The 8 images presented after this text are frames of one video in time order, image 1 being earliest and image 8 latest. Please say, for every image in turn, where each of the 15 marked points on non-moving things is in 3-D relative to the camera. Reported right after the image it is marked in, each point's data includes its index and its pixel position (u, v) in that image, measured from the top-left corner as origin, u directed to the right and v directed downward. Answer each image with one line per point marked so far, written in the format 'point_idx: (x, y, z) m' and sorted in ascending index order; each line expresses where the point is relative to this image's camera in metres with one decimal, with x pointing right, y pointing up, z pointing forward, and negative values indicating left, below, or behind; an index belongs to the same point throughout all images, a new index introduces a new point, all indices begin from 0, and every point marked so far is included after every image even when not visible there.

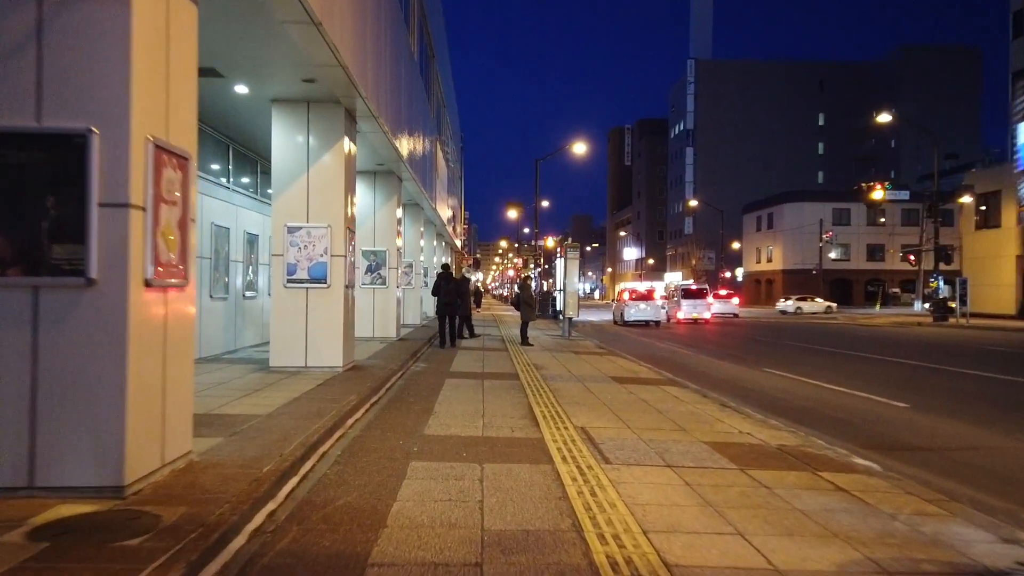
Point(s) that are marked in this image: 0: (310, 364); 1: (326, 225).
0: (-3.8, -1.5, +13.1) m
1: (-3.5, +1.2, +13.1) m
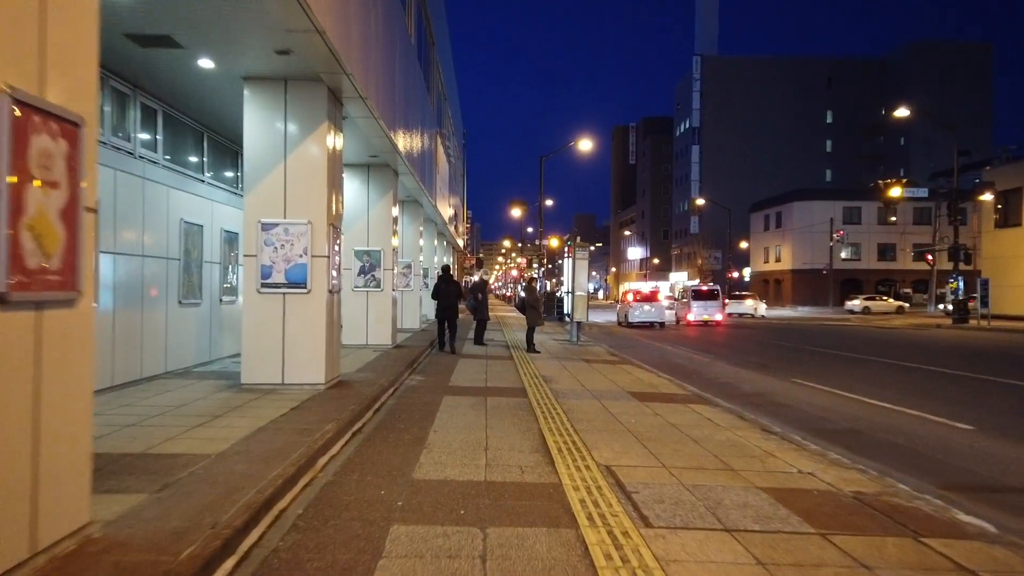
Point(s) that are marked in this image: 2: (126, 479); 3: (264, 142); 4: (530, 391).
0: (-3.7, -1.6, +11.4) m
1: (-3.4, +1.1, +11.4) m
2: (-3.4, -1.7, +6.1) m
3: (-4.1, +2.4, +11.5) m
4: (+0.3, -2.0, +13.2) m
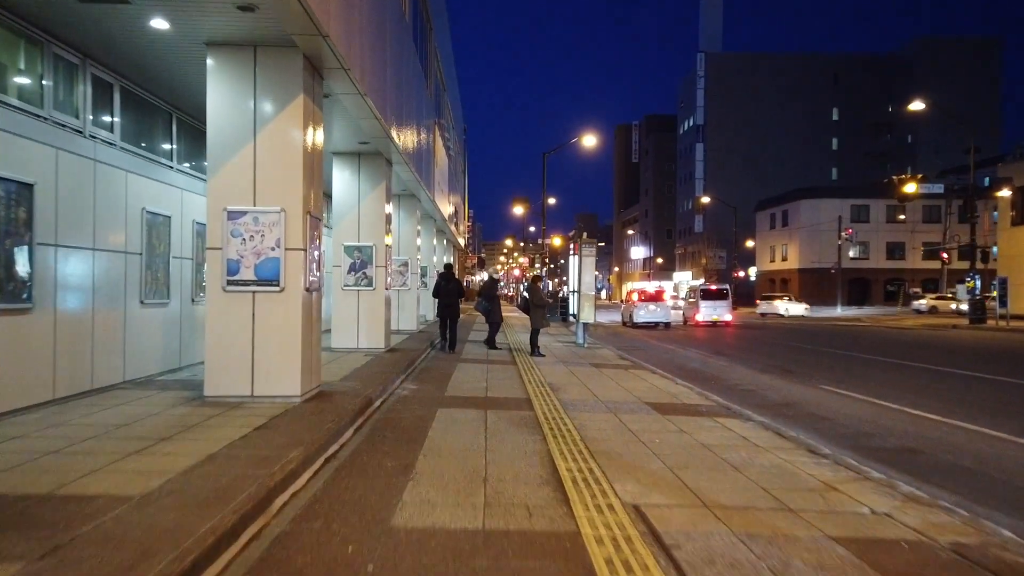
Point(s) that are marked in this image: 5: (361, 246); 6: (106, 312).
0: (-3.7, -1.5, +10.0) m
1: (-3.4, +1.1, +10.0) m
2: (-3.4, -1.7, +4.6) m
3: (-4.1, +2.5, +10.0) m
4: (+0.4, -1.9, +11.7) m
5: (-3.9, +1.1, +17.9) m
6: (-6.4, -0.4, +10.9) m
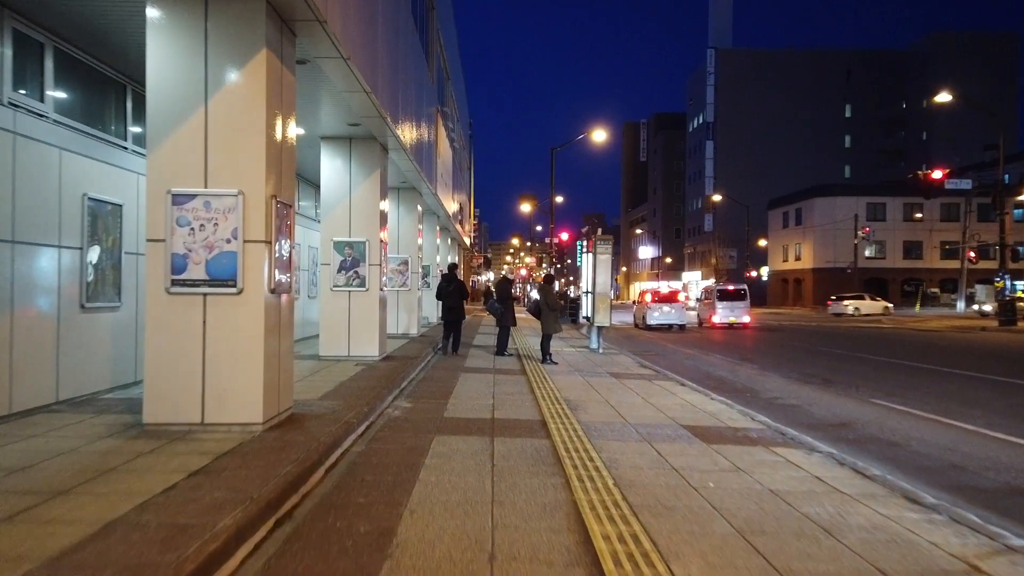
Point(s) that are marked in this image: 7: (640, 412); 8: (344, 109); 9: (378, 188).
0: (-3.5, -1.5, +8.0) m
1: (-3.2, +1.1, +8.0) m
2: (-3.3, -1.7, +2.7) m
3: (-3.9, +2.4, +8.1) m
4: (+0.6, -2.0, +9.8) m
5: (-3.7, +1.1, +16.0) m
6: (-6.2, -0.4, +9.0) m
7: (+2.1, -2.0, +11.2) m
8: (-3.4, +3.7, +14.1) m
9: (-3.1, +2.3, +16.1) m
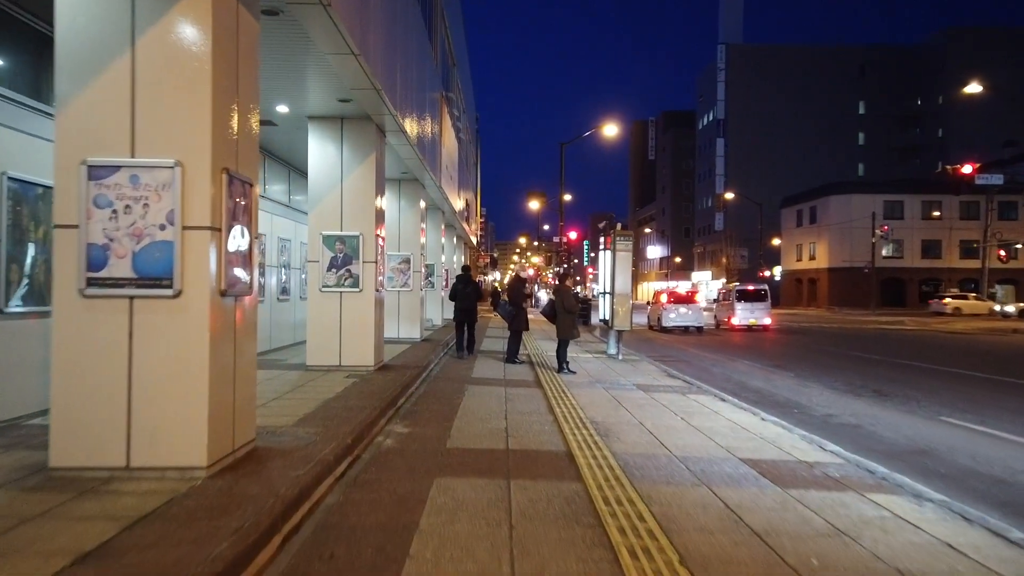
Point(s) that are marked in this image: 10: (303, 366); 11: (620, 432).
0: (-3.3, -1.5, +6.1) m
1: (-3.0, +1.1, +6.1) m
2: (-3.1, -1.7, +0.7) m
3: (-3.7, +2.4, +6.2) m
4: (+0.8, -2.0, +7.8) m
5: (-3.4, +1.1, +14.1) m
6: (-6.0, -0.4, +7.1) m
7: (+2.3, -2.0, +9.2) m
8: (-3.2, +3.6, +12.2) m
9: (-2.9, +2.3, +14.2) m
10: (-4.3, -1.6, +14.2) m
11: (+1.5, -2.0, +9.6) m
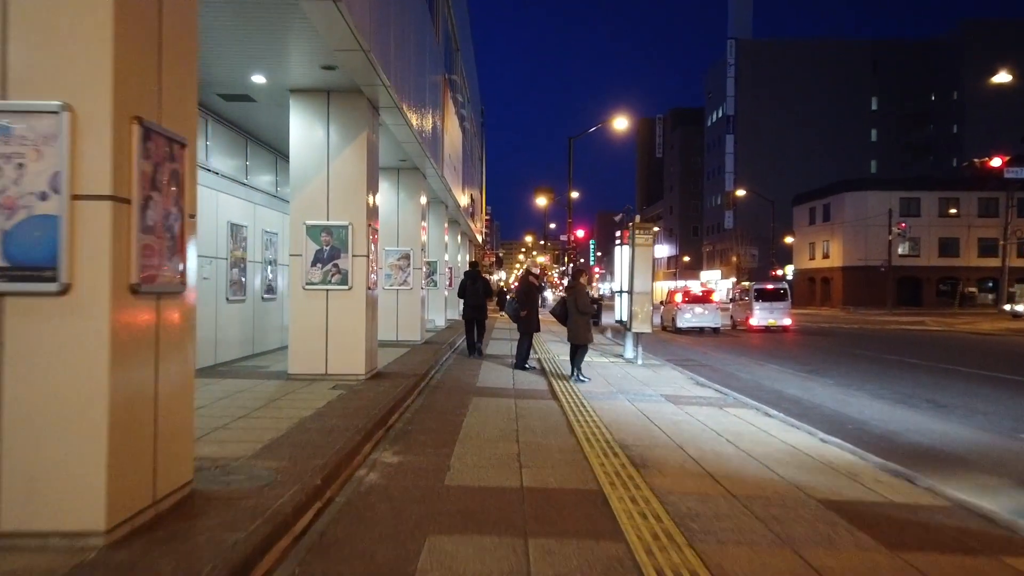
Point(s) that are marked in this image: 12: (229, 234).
0: (-3.2, -1.5, +4.4) m
1: (-2.9, +1.1, +4.4) m
2: (-3.0, -1.6, -1.0) m
3: (-3.6, +2.5, +4.5) m
4: (+0.9, -1.9, +6.1) m
5: (-3.2, +1.1, +12.3) m
6: (-5.9, -0.4, +5.4) m
7: (+2.5, -2.0, +7.5) m
8: (-3.0, +3.7, +10.5) m
9: (-2.7, +2.4, +12.4) m
10: (-4.1, -1.6, +12.5) m
11: (+1.7, -2.0, +7.9) m
12: (-5.8, +1.1, +14.3) m
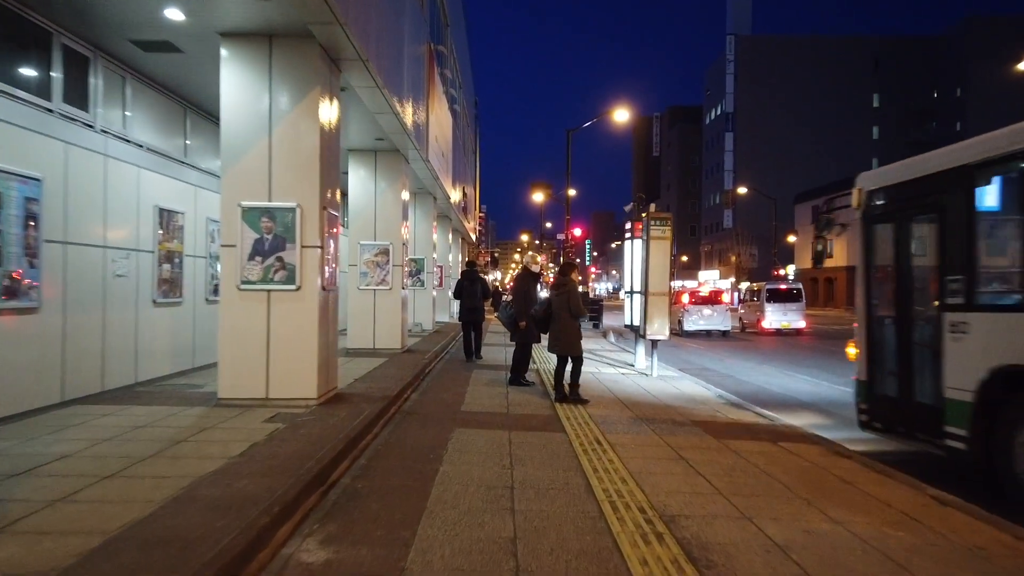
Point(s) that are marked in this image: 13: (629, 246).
0: (-3.2, -1.5, +1.7) m
1: (-2.9, +1.2, +1.7) m
2: (-3.0, -1.6, -3.7) m
3: (-3.6, +2.5, +1.8) m
4: (+0.9, -1.9, +3.4) m
5: (-3.3, +1.1, +9.6) m
6: (-5.9, -0.4, +2.7) m
7: (+2.4, -2.0, +4.8) m
8: (-3.1, +3.7, +7.8) m
9: (-2.8, +2.4, +9.7) m
10: (-4.2, -1.6, +9.8) m
11: (+1.6, -2.0, +5.2) m
12: (-5.9, +1.1, +11.6) m
13: (+3.1, +1.1, +18.2) m
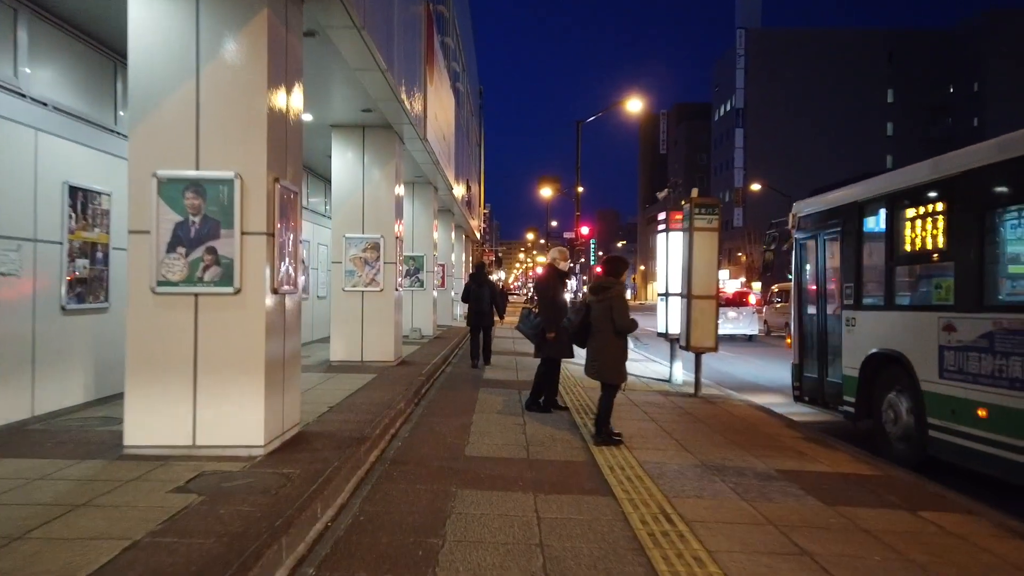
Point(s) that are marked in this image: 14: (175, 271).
0: (-3.0, -1.5, -1.1) m
1: (-2.7, +1.1, -1.1) m
2: (-2.8, -1.7, -6.4) m
3: (-3.4, +2.4, -1.0) m
4: (+1.1, -2.0, +0.6) m
5: (-3.1, +1.1, +6.9) m
6: (-5.7, -0.4, -0.1) m
7: (+2.6, -2.0, +2.0) m
8: (-2.8, +3.7, +5.0) m
9: (-2.5, +2.3, +7.0) m
10: (-3.9, -1.6, +7.0) m
11: (+1.8, -2.0, +2.4) m
12: (-5.7, +1.1, +8.9) m
13: (+3.4, +1.1, +15.4) m
14: (-3.3, +0.2, +6.9) m
